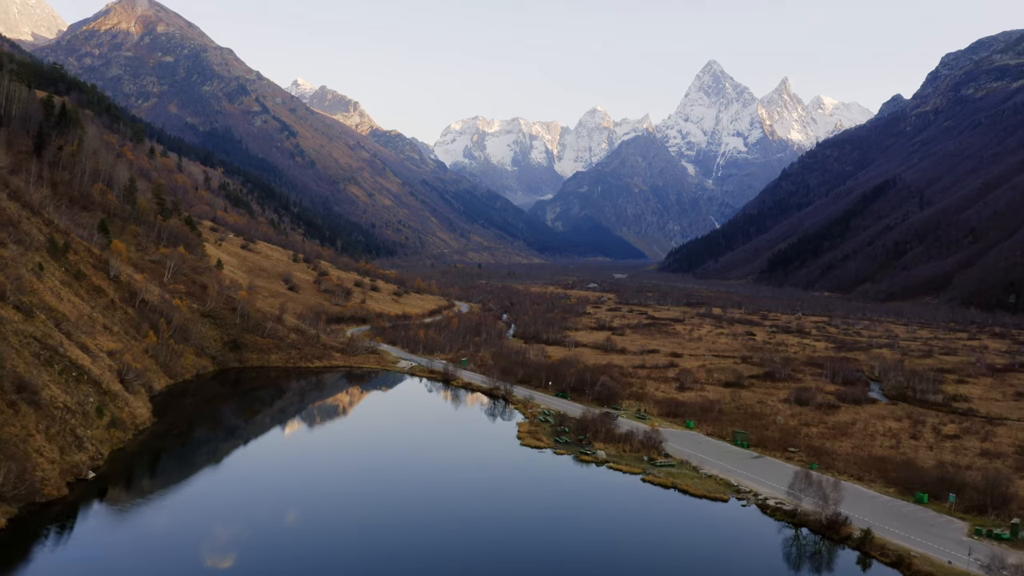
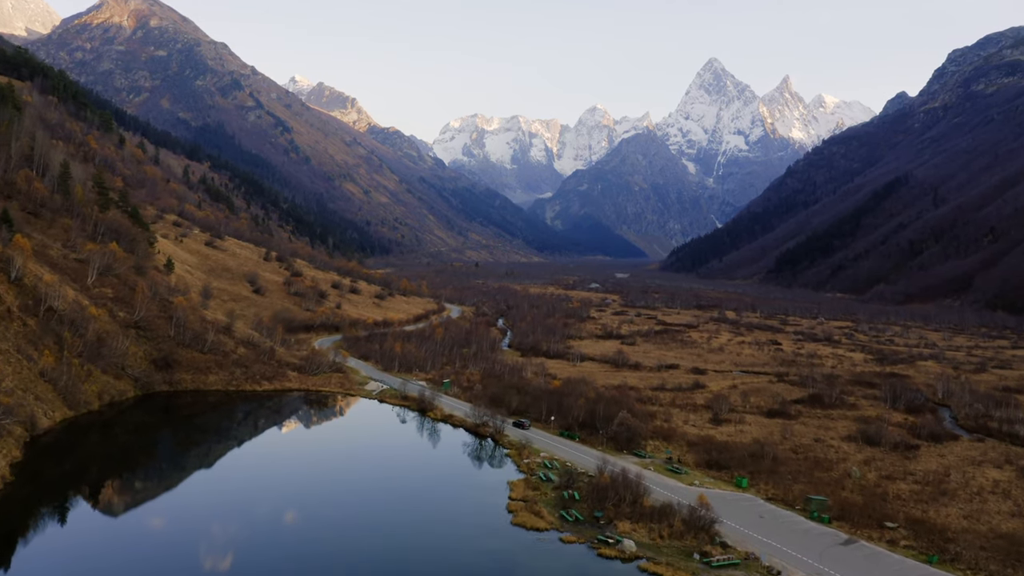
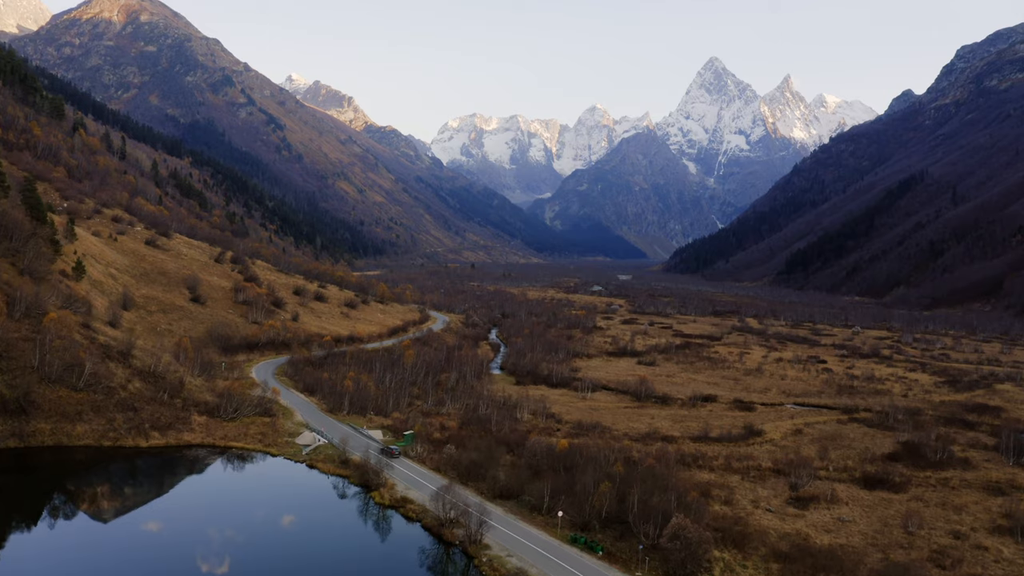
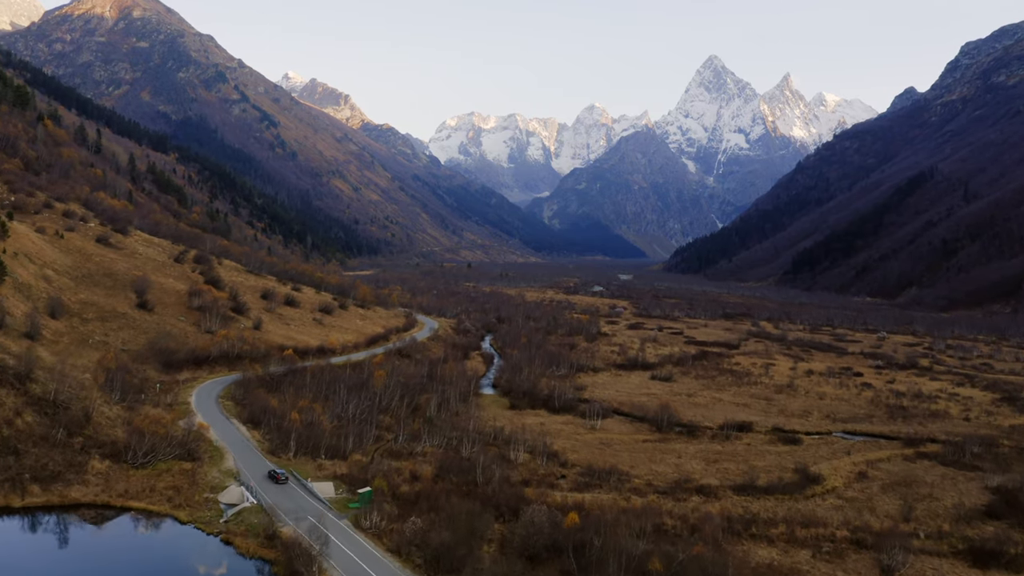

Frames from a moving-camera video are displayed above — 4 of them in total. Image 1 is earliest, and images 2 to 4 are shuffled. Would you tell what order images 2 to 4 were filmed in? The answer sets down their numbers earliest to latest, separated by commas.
2, 3, 4
